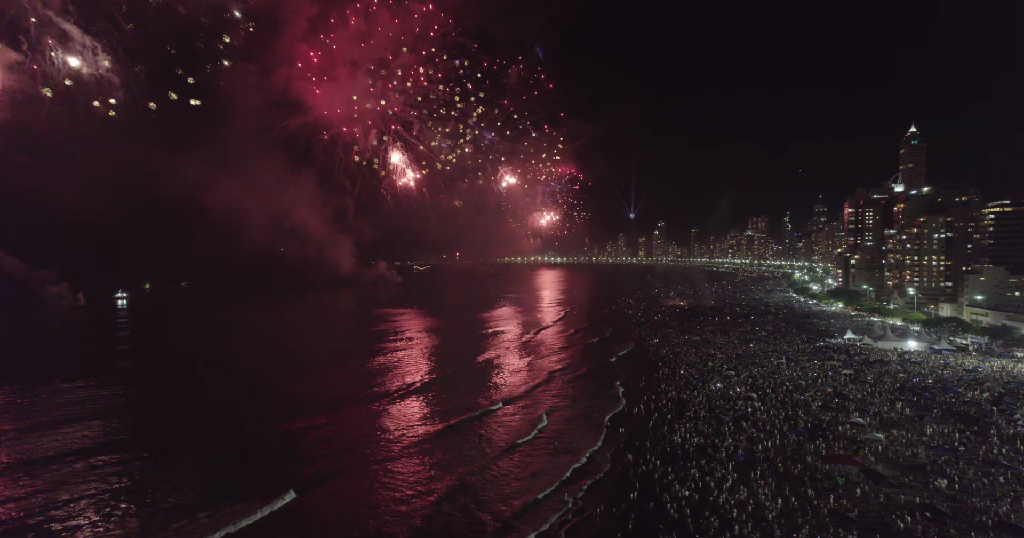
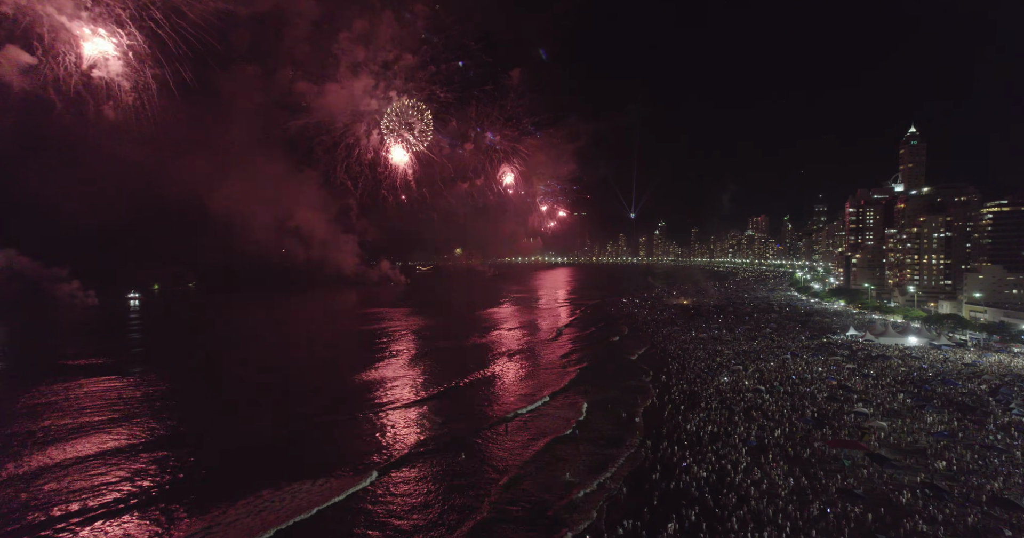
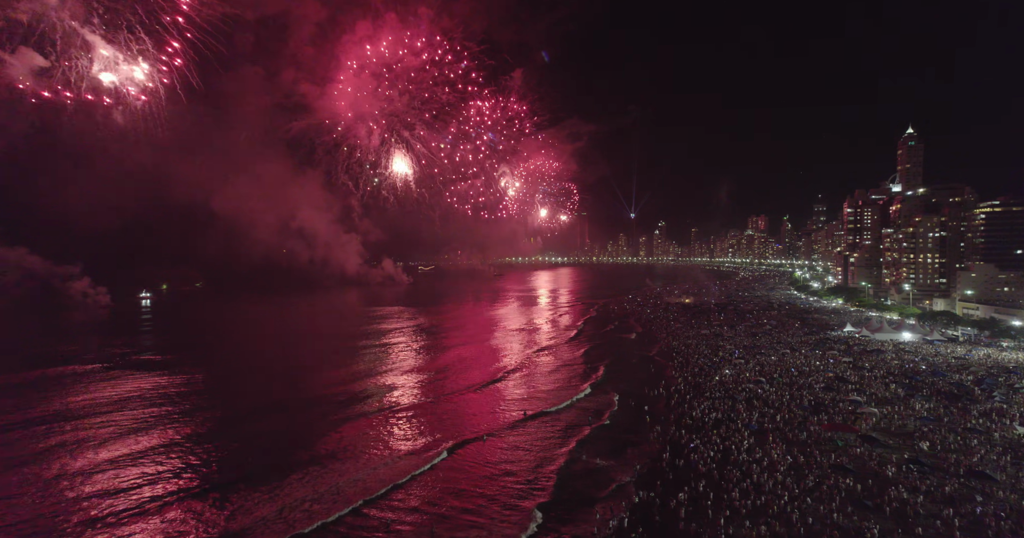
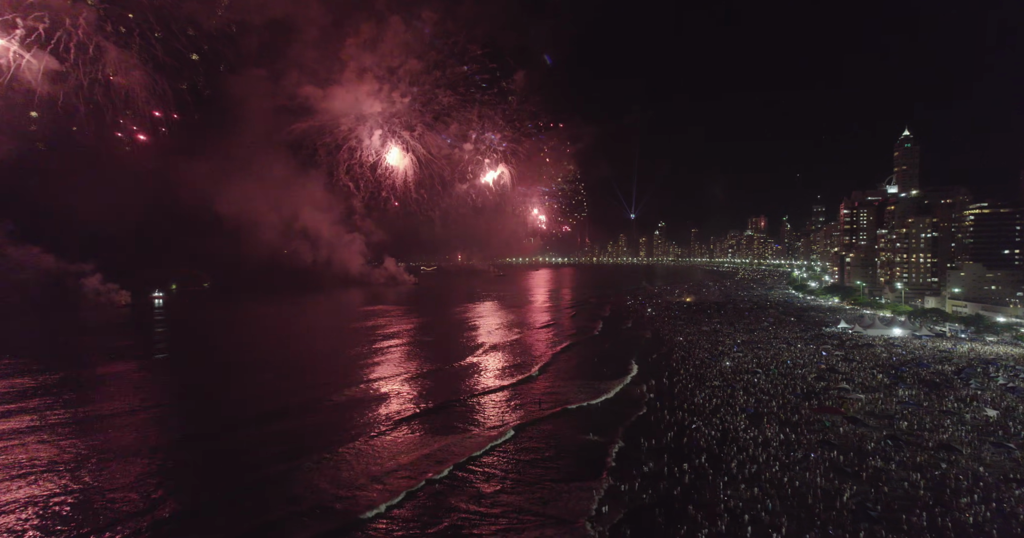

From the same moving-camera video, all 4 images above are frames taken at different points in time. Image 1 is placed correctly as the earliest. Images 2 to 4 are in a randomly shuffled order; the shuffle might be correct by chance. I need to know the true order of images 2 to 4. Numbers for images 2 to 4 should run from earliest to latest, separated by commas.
2, 3, 4
